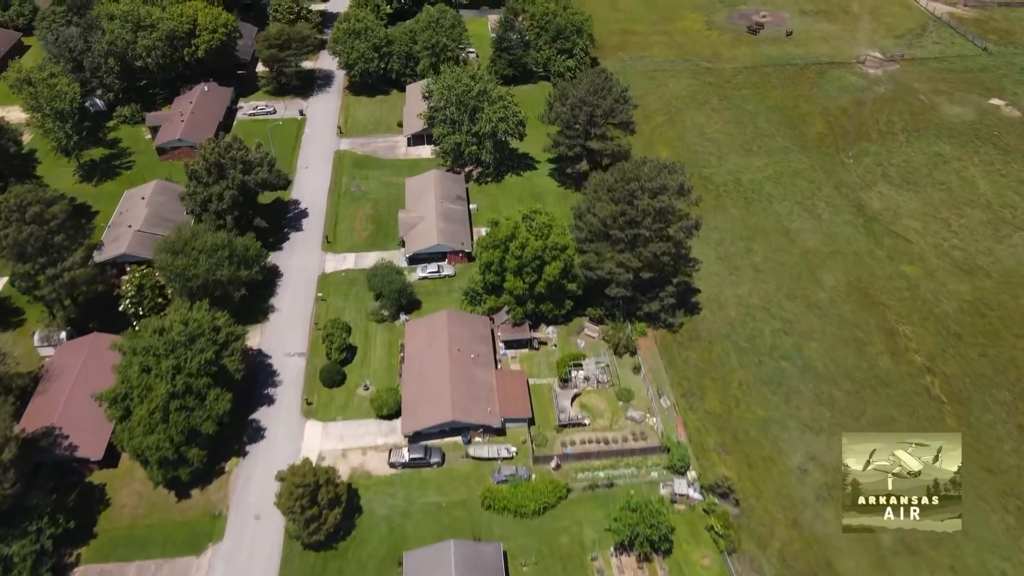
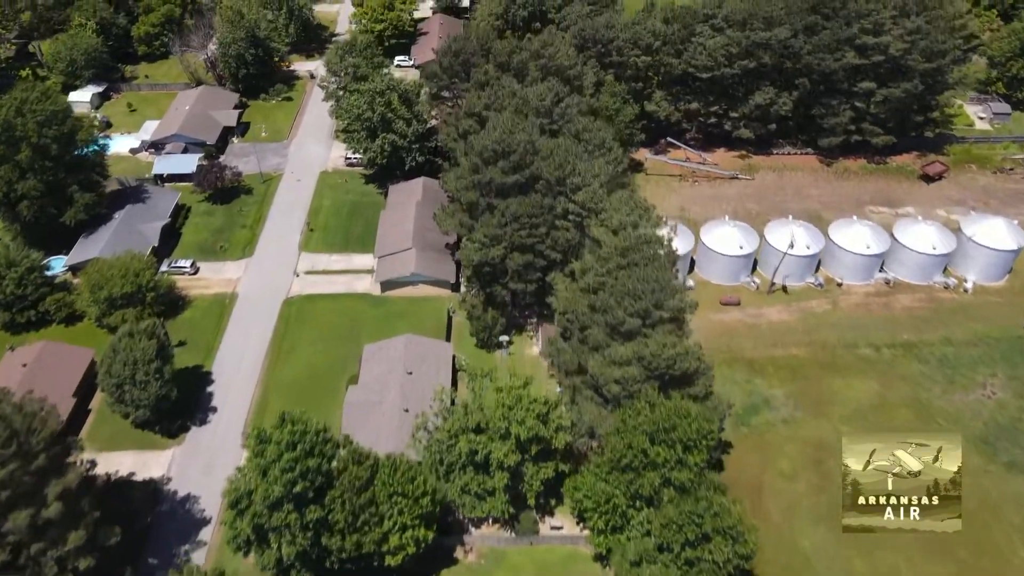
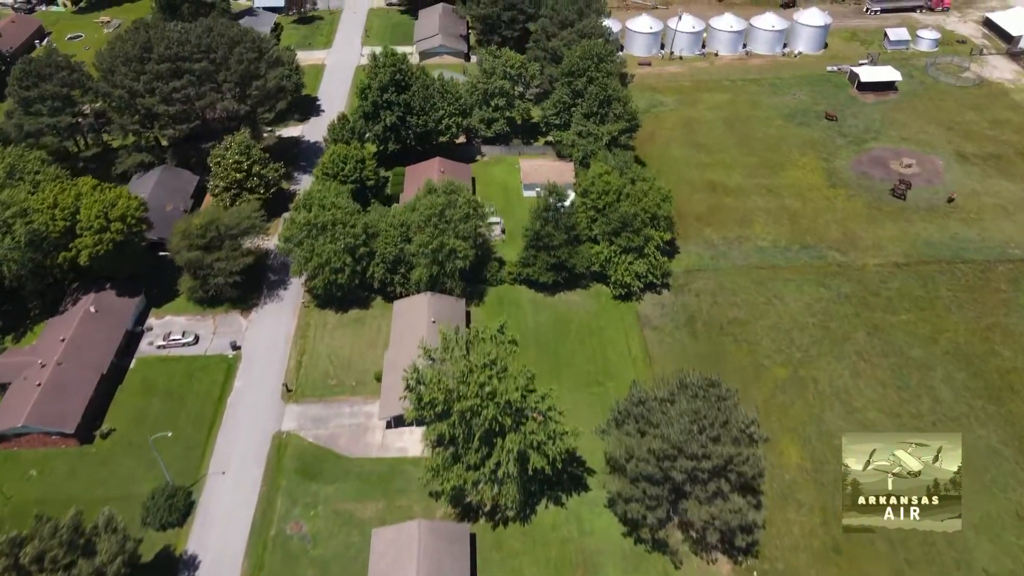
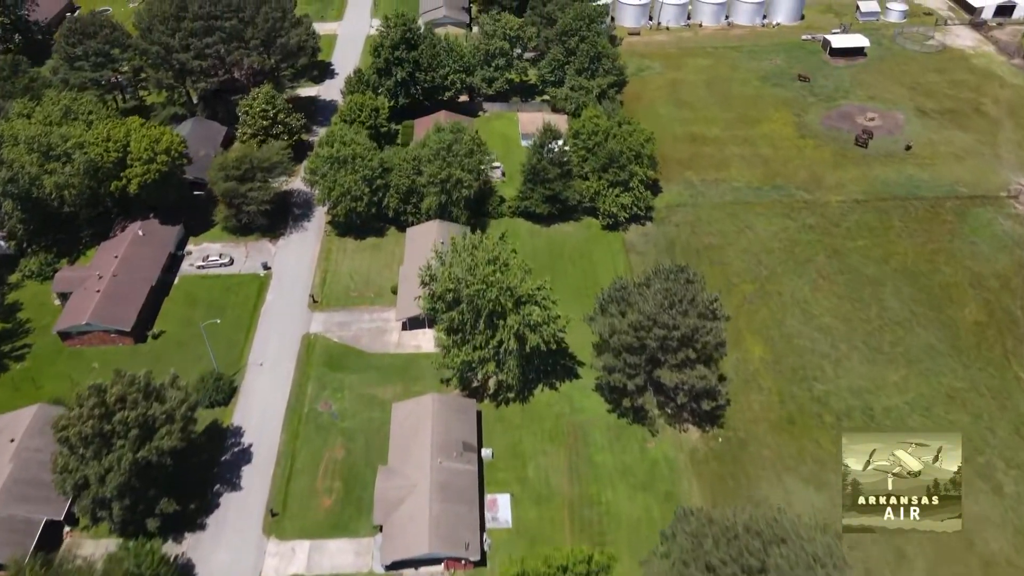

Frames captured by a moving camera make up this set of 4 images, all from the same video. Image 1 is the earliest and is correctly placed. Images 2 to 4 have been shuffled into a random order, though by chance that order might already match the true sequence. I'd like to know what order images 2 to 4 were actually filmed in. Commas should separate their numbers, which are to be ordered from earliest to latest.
4, 3, 2
